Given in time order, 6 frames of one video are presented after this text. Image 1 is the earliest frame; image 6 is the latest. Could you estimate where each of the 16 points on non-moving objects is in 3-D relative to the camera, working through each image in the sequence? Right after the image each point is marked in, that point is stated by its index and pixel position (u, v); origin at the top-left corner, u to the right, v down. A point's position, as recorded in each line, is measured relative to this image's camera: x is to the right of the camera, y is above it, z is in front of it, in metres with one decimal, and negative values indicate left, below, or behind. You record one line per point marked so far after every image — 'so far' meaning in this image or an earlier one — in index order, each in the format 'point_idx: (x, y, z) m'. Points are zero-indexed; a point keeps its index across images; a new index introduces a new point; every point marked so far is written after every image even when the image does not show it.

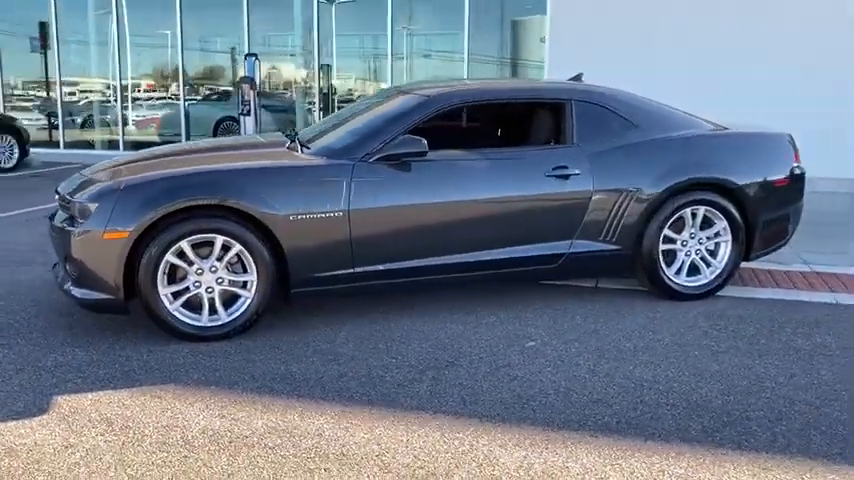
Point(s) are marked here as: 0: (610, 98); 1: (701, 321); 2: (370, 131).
0: (+1.2, +0.9, +5.4) m
1: (+1.7, -0.5, +5.0) m
2: (-0.4, +0.7, +4.9) m
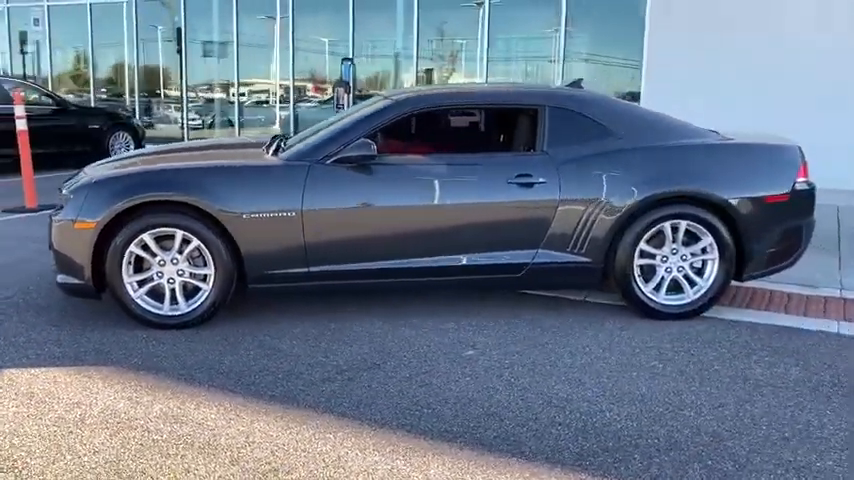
0: (+1.0, +0.9, +5.2) m
1: (+1.4, -0.6, +4.7) m
2: (-0.6, +0.7, +5.0) m
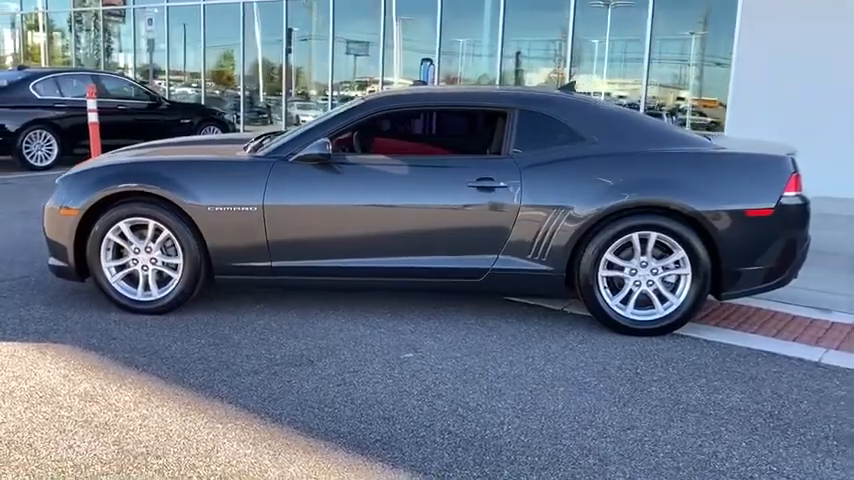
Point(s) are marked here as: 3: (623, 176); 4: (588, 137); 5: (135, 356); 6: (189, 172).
0: (+0.9, +0.8, +5.0) m
1: (+1.0, -0.7, +4.5) m
2: (-0.8, +0.7, +5.1) m
3: (+1.2, +0.4, +4.8) m
4: (+1.0, +0.6, +4.9) m
5: (-1.6, -0.6, +4.4) m
6: (-1.5, +0.4, +5.0) m
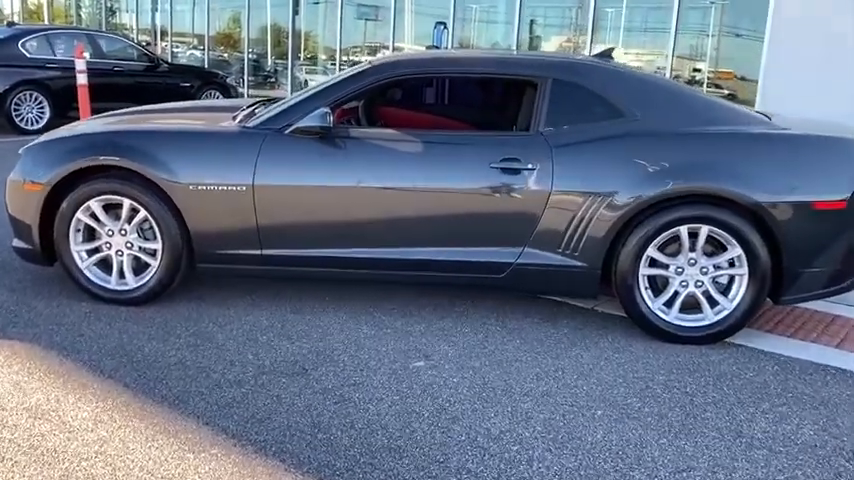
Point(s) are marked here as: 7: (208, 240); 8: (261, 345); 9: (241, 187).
0: (+1.0, +0.9, +4.3) m
1: (+1.1, -0.6, +3.8) m
2: (-0.7, +0.8, +4.4) m
3: (+1.2, +0.4, +4.1) m
4: (+1.1, +0.7, +4.2) m
5: (-1.5, -0.6, +3.8) m
6: (-1.4, +0.5, +4.4) m
7: (-1.2, 0.0, +4.4) m
8: (-0.8, -0.5, +4.0) m
9: (-1.0, +0.3, +4.3) m
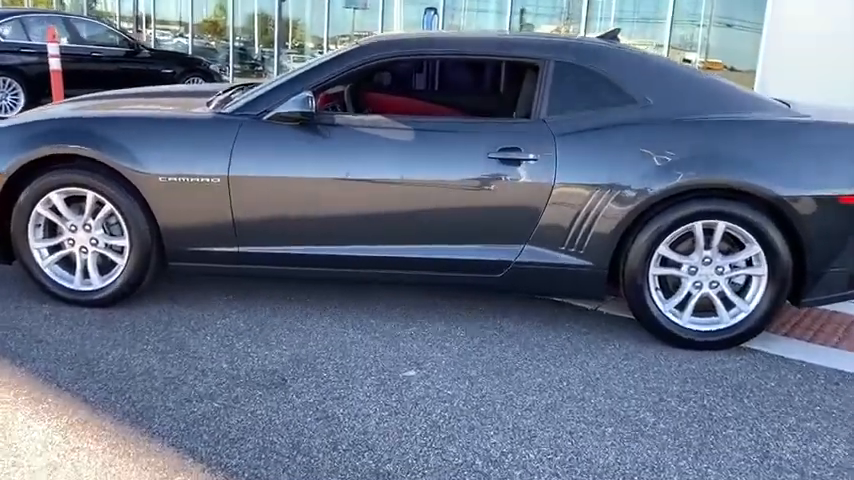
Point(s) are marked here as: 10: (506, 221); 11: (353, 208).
0: (+0.9, +0.9, +4.0) m
1: (+1.1, -0.6, +3.5) m
2: (-0.7, +0.8, +4.1) m
3: (+1.2, +0.4, +3.7) m
4: (+1.0, +0.7, +3.9) m
5: (-1.6, -0.6, +3.5) m
6: (-1.4, +0.5, +4.0) m
7: (-1.2, 0.0, +4.0) m
8: (-0.9, -0.5, +3.7) m
9: (-1.0, +0.3, +3.9) m
10: (+0.4, +0.1, +3.9) m
11: (-0.4, +0.2, +3.9) m
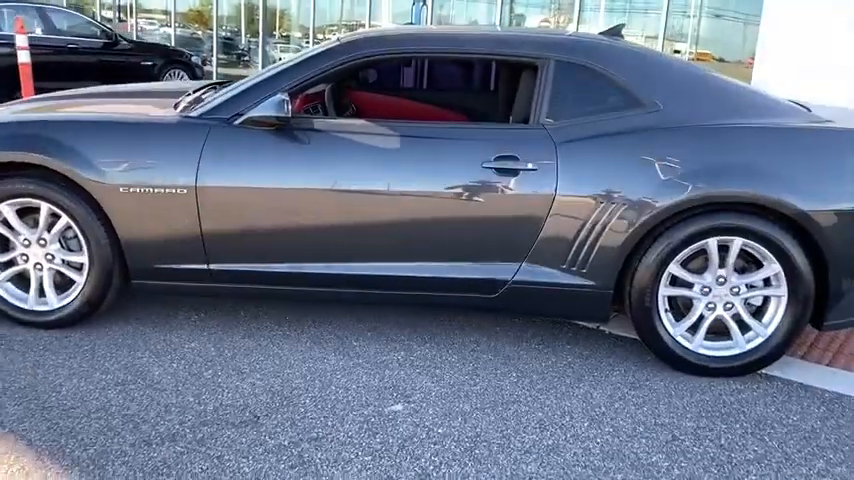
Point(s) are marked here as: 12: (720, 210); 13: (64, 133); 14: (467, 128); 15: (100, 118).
0: (+0.9, +0.8, +3.6) m
1: (+1.0, -0.7, +3.2) m
2: (-0.8, +0.7, +3.7) m
3: (+1.2, +0.4, +3.4) m
4: (+1.0, +0.6, +3.5) m
5: (-1.6, -0.6, +3.1) m
6: (-1.5, +0.5, +3.6) m
7: (-1.3, -0.1, +3.7) m
8: (-0.9, -0.6, +3.3) m
9: (-1.1, +0.2, +3.6) m
10: (+0.3, 0.0, +3.5) m
11: (-0.4, +0.1, +3.6) m
12: (+1.3, +0.1, +3.4) m
13: (-1.6, +0.5, +3.6) m
14: (+0.2, +0.5, +3.5) m
15: (-1.5, +0.6, +3.7) m
